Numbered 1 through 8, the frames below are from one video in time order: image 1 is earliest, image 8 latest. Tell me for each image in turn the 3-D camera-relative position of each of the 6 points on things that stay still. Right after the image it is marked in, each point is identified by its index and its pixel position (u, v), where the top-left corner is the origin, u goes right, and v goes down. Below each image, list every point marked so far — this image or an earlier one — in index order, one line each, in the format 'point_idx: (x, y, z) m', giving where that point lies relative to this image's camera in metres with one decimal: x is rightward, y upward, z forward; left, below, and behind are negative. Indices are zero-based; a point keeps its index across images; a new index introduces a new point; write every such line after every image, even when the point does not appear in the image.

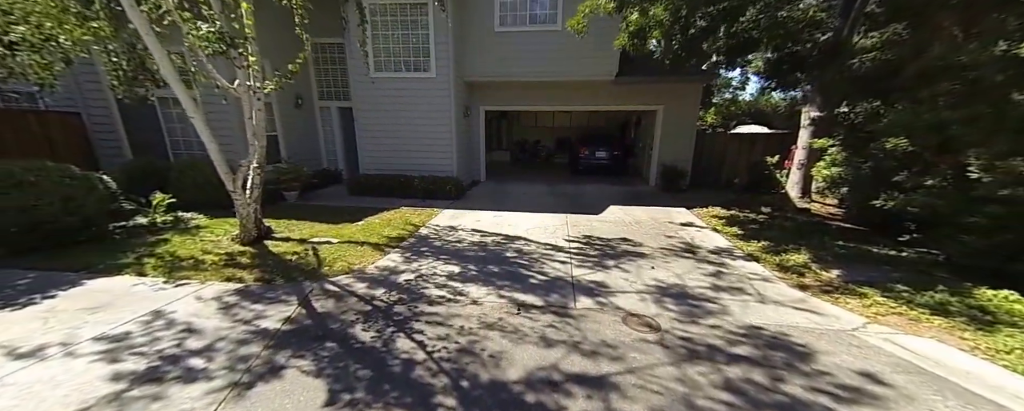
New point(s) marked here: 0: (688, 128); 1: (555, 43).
0: (+6.0, +2.6, +10.3) m
1: (+1.3, +5.0, +9.2) m
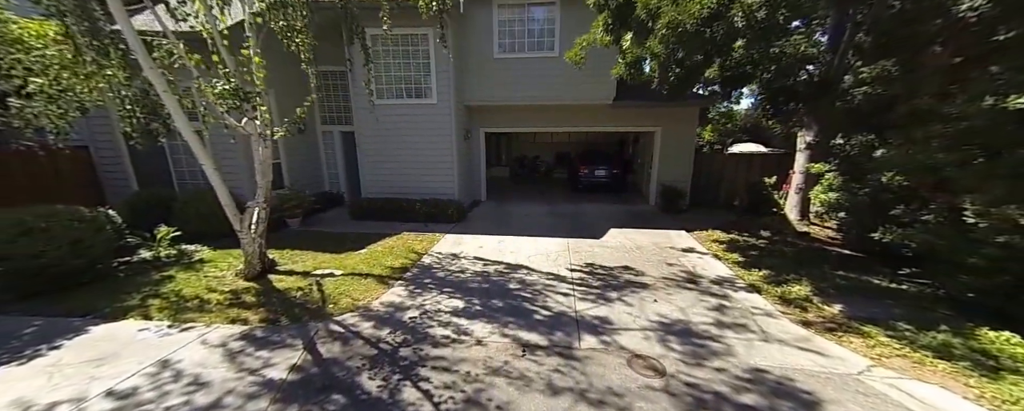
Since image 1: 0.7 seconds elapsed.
0: (+6.0, +2.0, +10.5) m
1: (+1.3, +4.3, +9.5) m
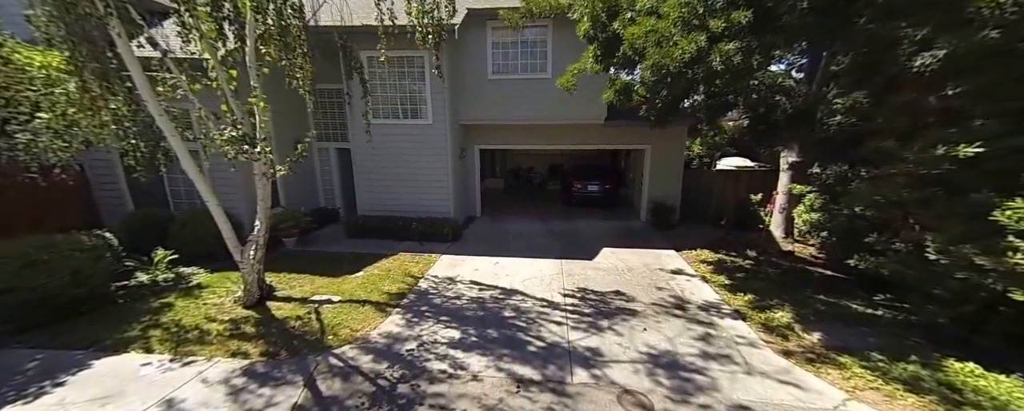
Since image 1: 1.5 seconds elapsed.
0: (+5.8, +1.4, +10.8) m
1: (+1.1, +3.7, +9.7) m
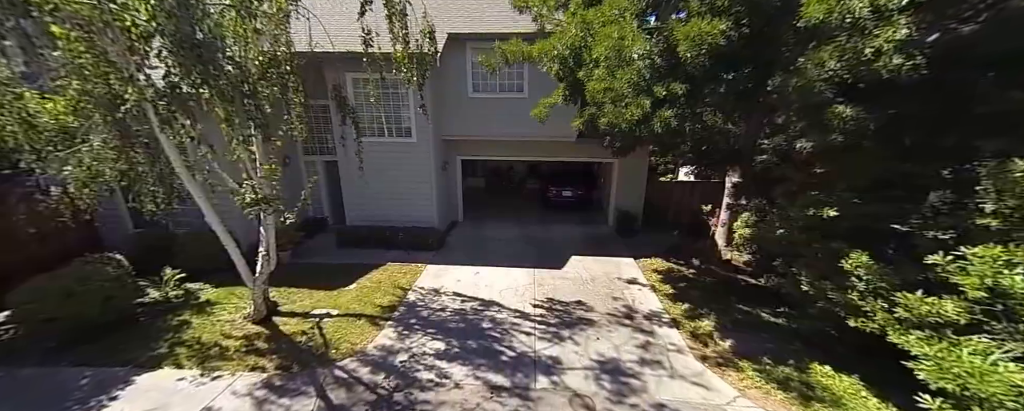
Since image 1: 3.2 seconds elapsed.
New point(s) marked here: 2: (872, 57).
0: (+5.1, +1.1, +11.8) m
1: (+0.4, +3.3, +10.4) m
2: (+3.8, +1.7, +3.2) m
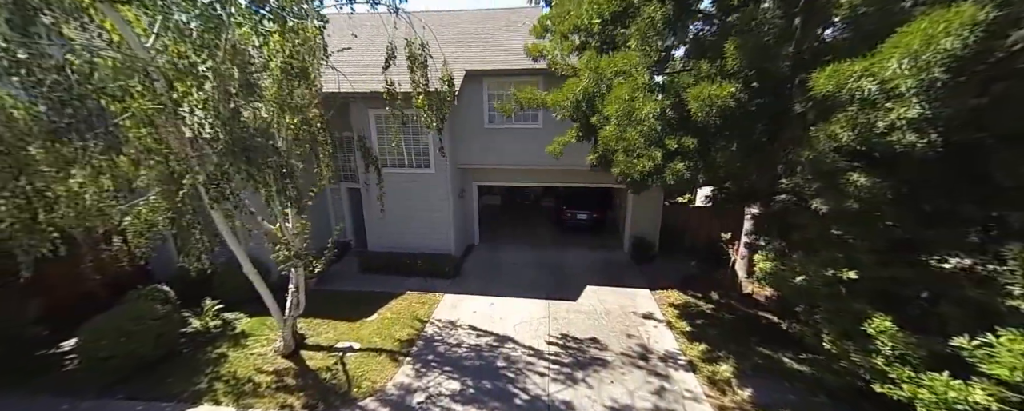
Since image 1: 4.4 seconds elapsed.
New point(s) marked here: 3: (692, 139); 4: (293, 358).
0: (+5.7, +0.1, +11.7) m
1: (+0.9, +2.4, +10.6) m
2: (+4.0, +0.8, +3.2) m
3: (+3.0, +1.1, +5.0) m
4: (-4.7, -3.3, +6.5) m
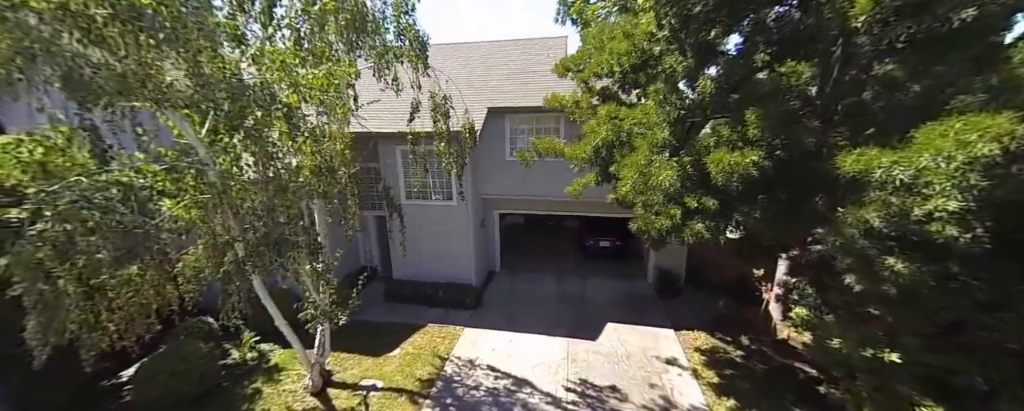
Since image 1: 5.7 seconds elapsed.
0: (+6.4, -1.1, +11.3) m
1: (+1.6, +1.2, +10.6) m
2: (+4.1, -0.1, +3.0) m
3: (+3.2, +0.1, +4.9) m
4: (-4.3, -4.3, +6.8) m
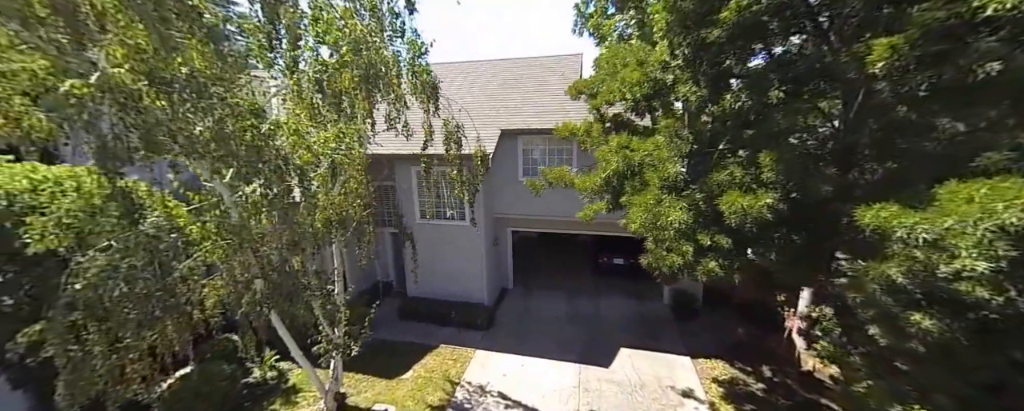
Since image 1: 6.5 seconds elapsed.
0: (+6.9, -1.9, +11.1) m
1: (+2.0, +0.5, +10.6) m
2: (+4.2, -0.7, +2.9) m
3: (+3.4, -0.5, +4.8) m
4: (-4.1, -5.0, +7.0) m
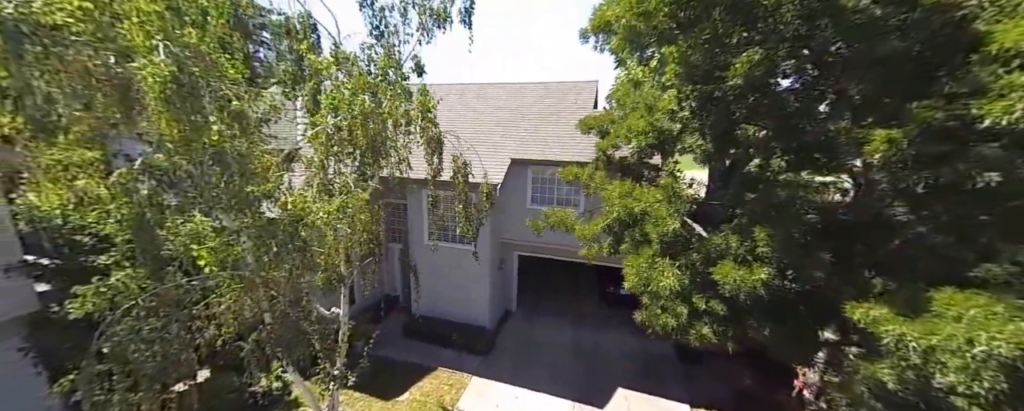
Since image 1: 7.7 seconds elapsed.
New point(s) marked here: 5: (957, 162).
0: (+7.0, -3.3, +10.8) m
1: (+2.3, -0.6, +10.6) m
2: (+3.9, -1.7, +2.8) m
3: (+3.3, -1.6, +4.7) m
4: (-4.3, -5.7, +7.2) m
5: (+4.4, +0.4, +3.0) m
